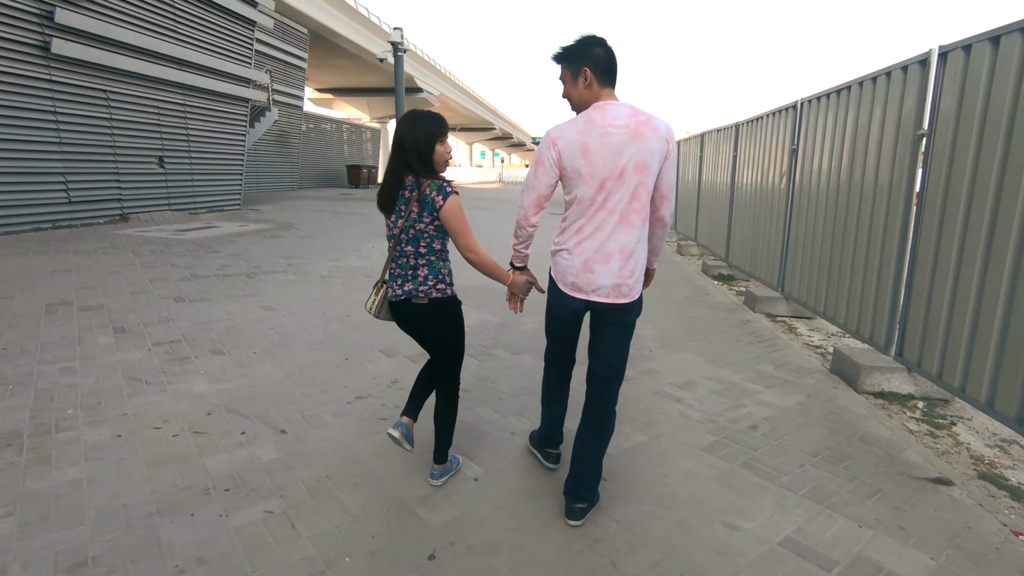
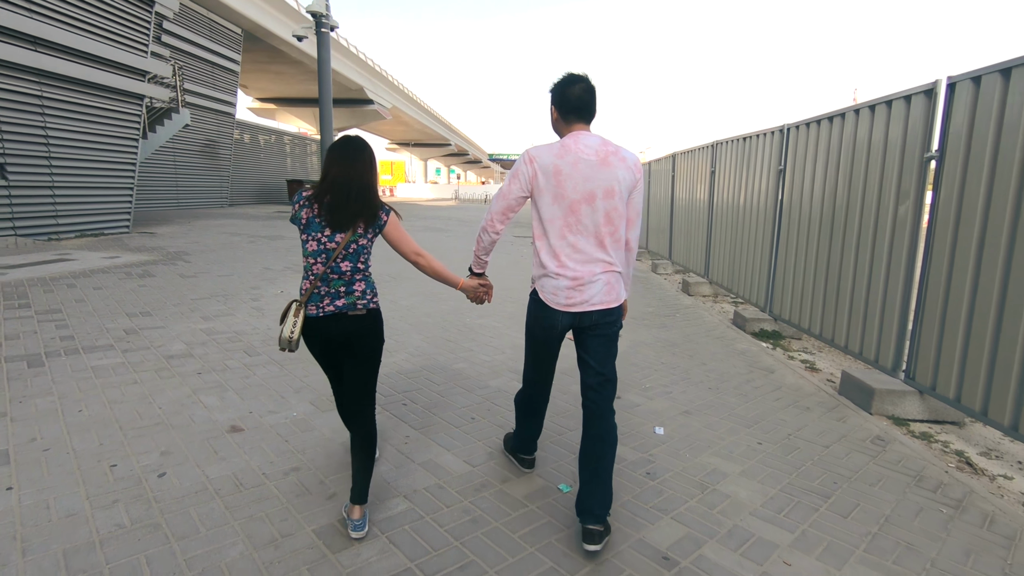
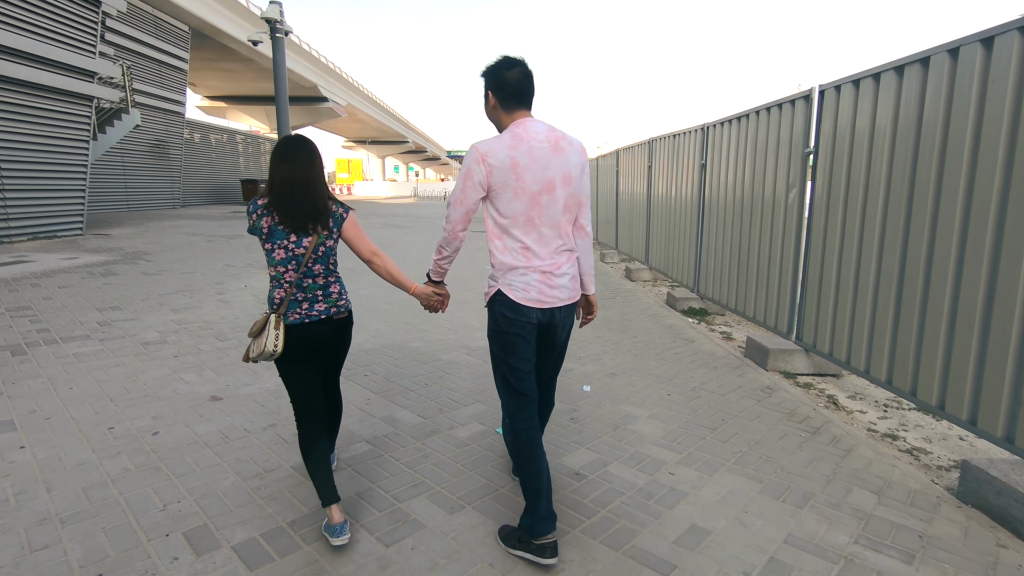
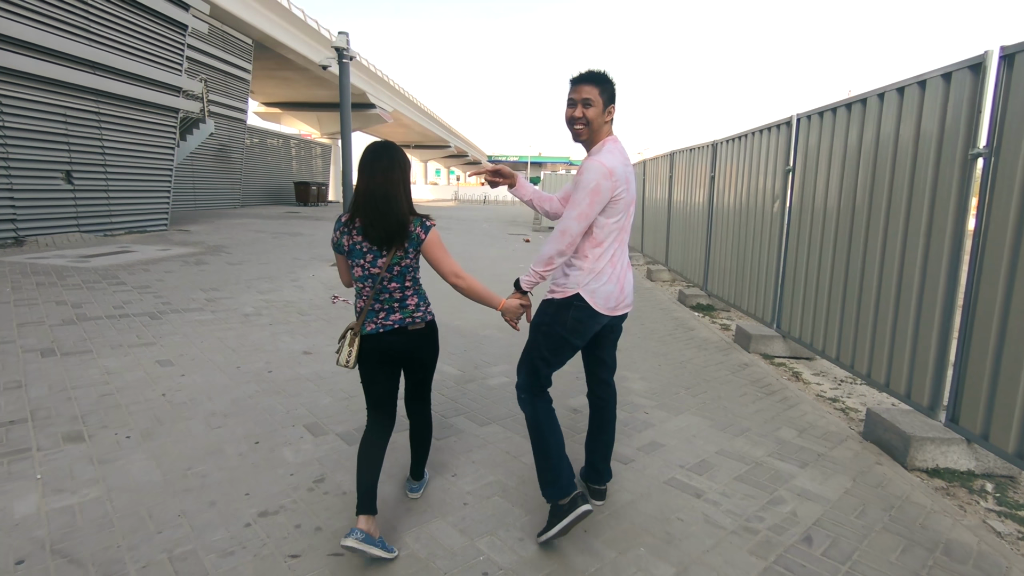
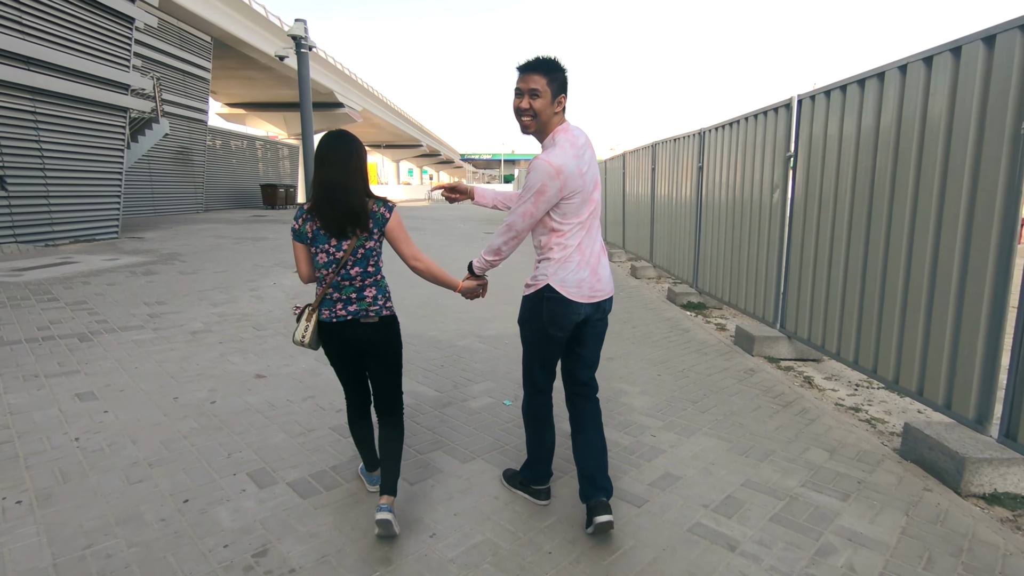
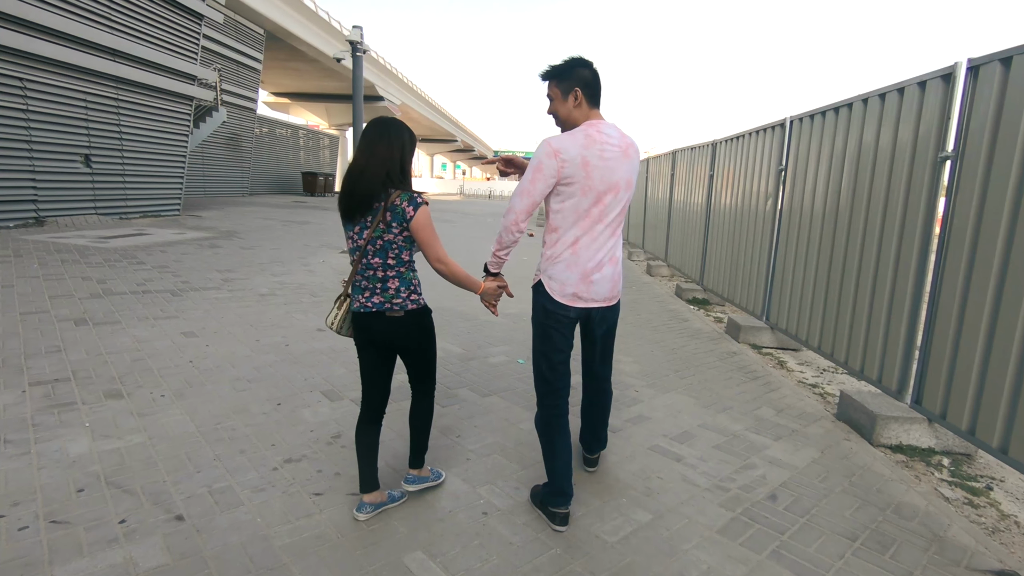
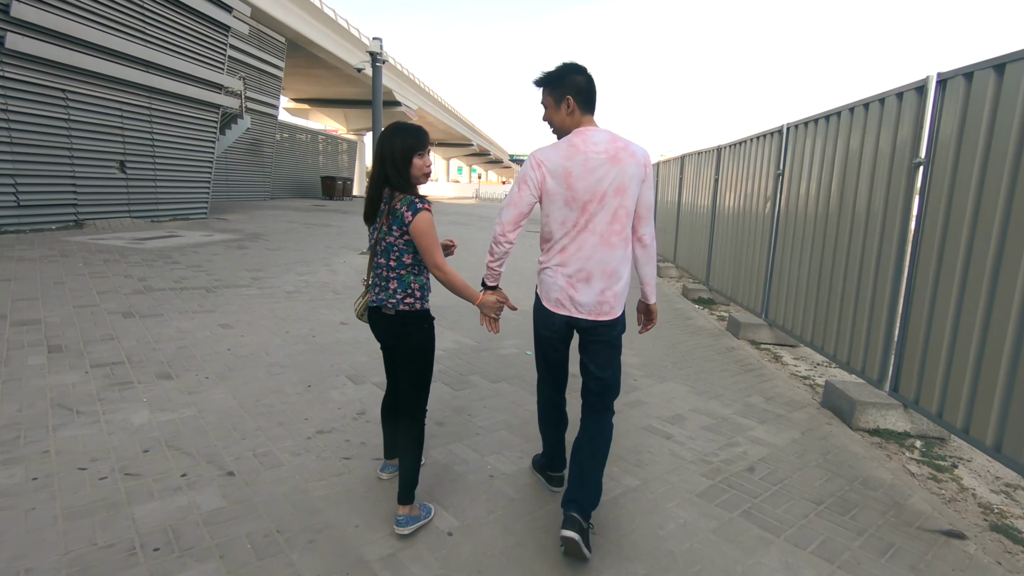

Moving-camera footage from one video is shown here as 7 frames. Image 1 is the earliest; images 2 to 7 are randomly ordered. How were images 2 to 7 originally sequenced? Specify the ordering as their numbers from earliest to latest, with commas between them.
7, 6, 4, 5, 3, 2
